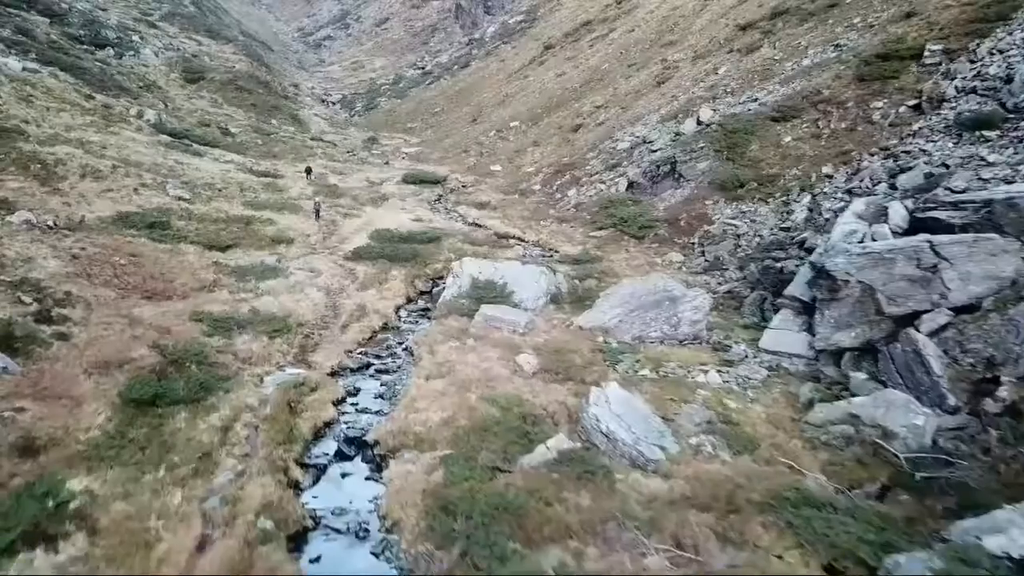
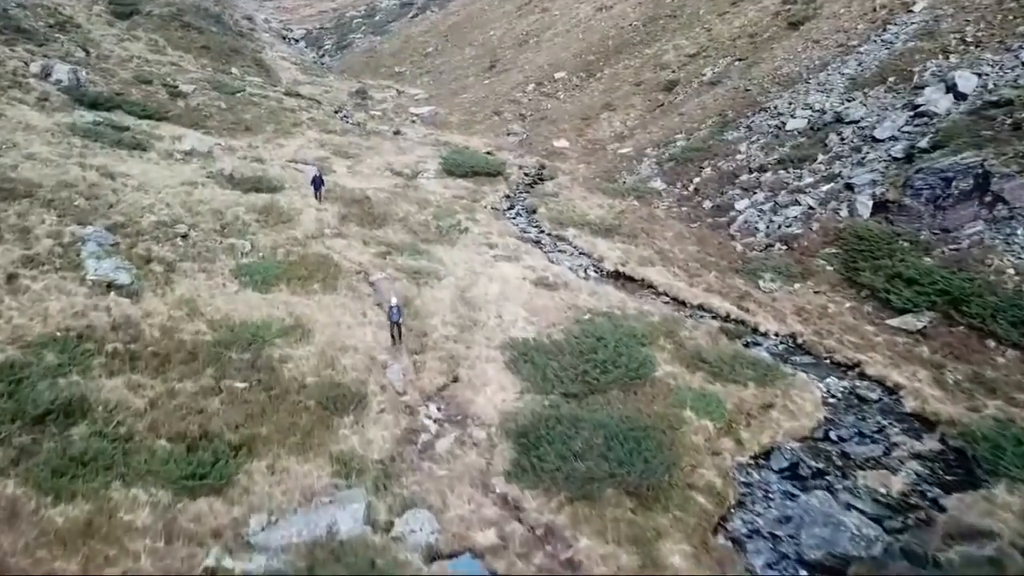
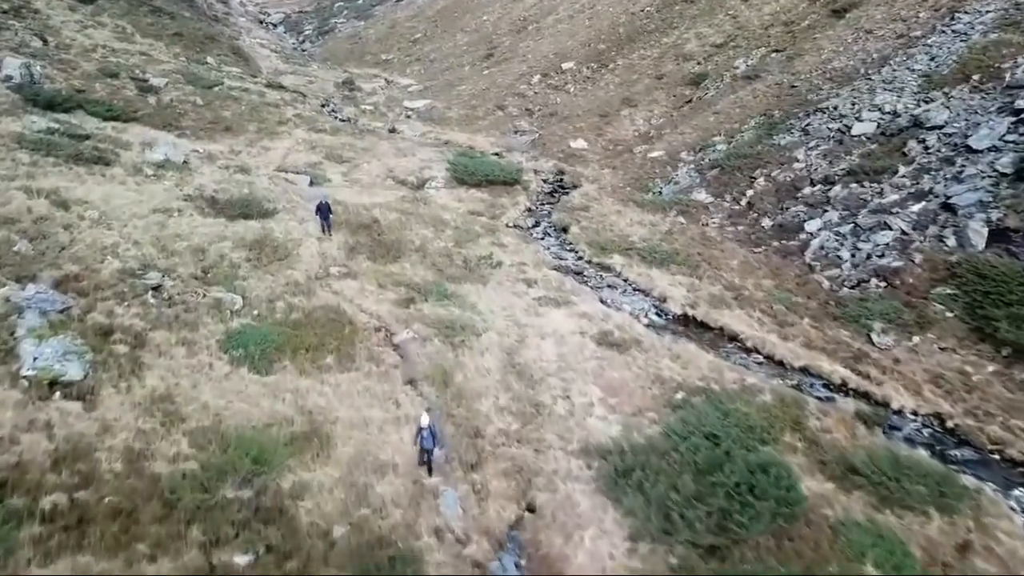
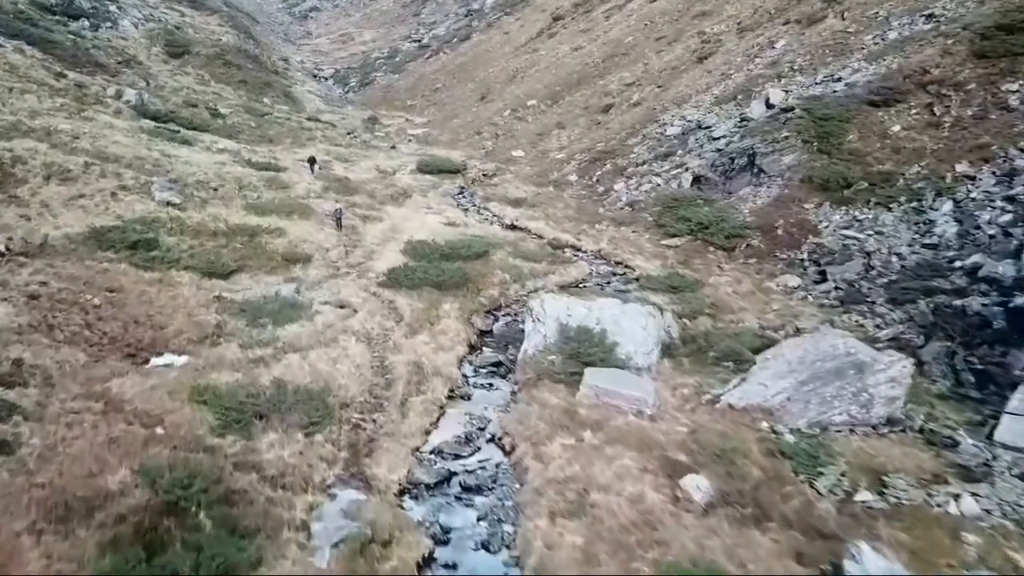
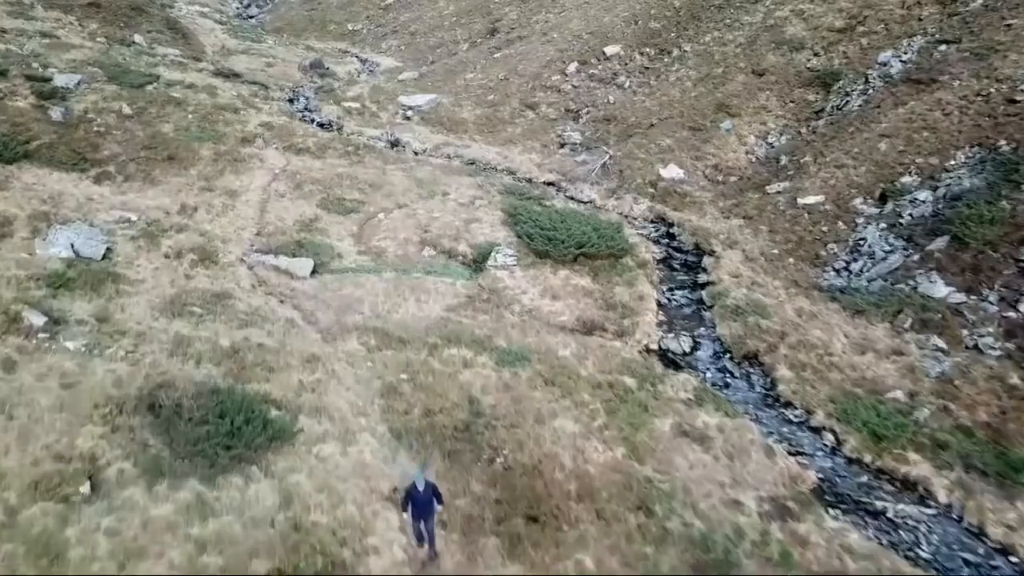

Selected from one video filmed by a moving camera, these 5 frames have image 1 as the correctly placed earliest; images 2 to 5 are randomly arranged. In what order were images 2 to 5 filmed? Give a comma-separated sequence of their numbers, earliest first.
4, 2, 3, 5
